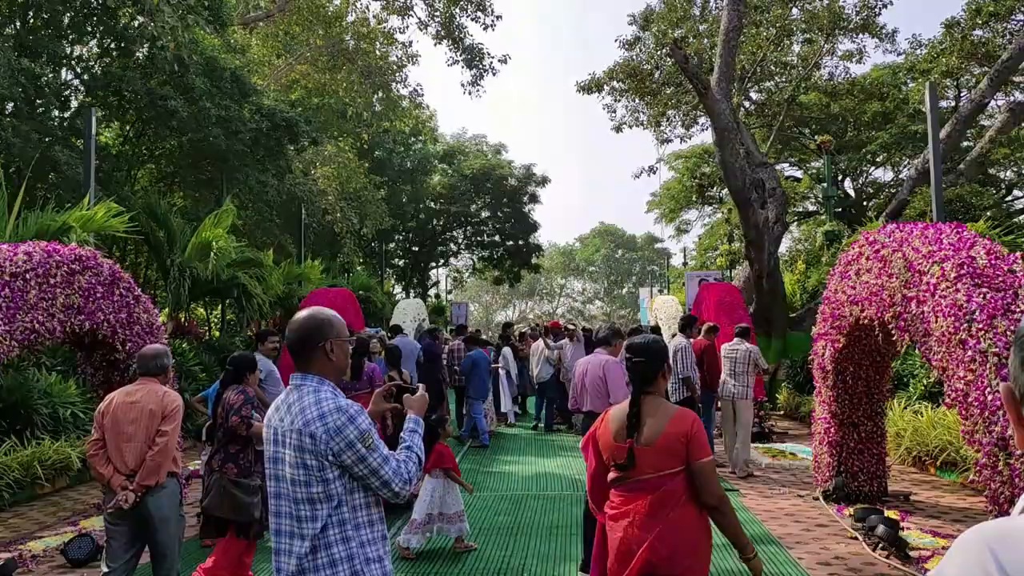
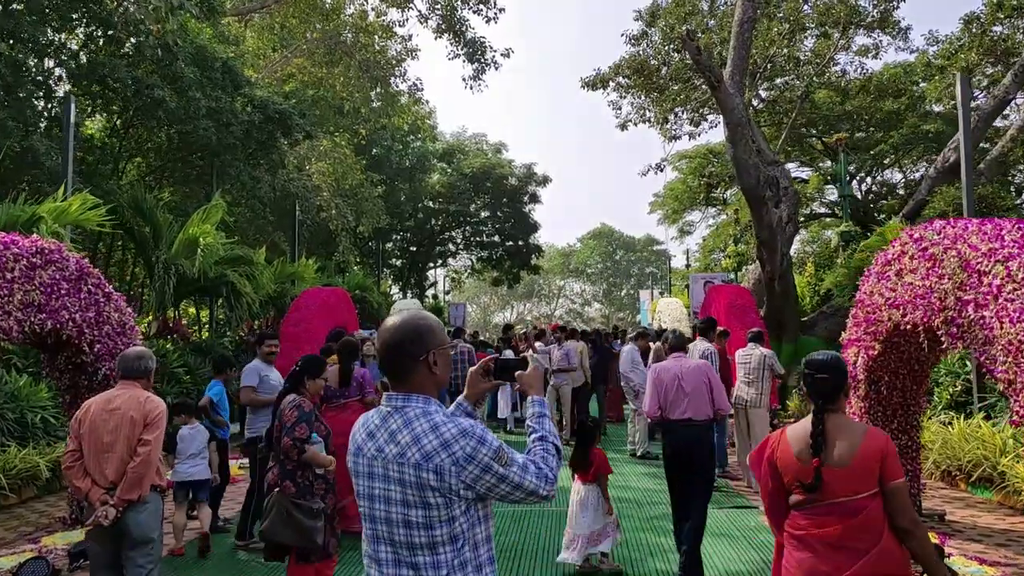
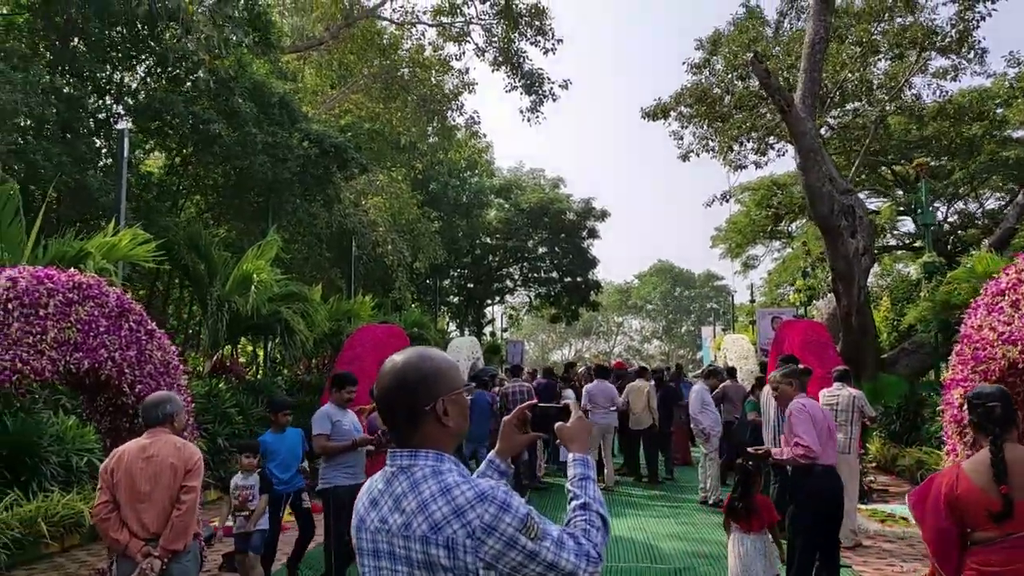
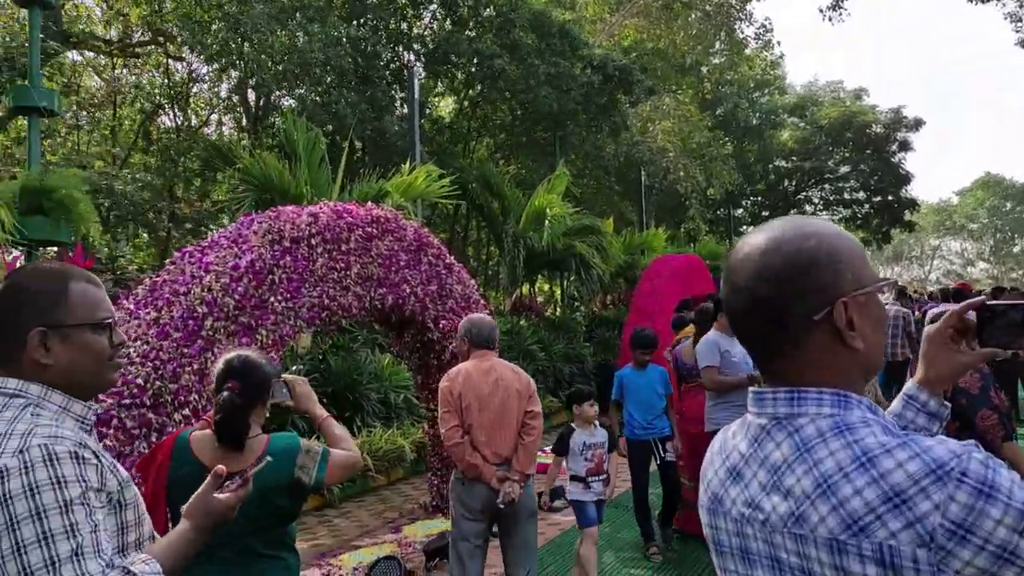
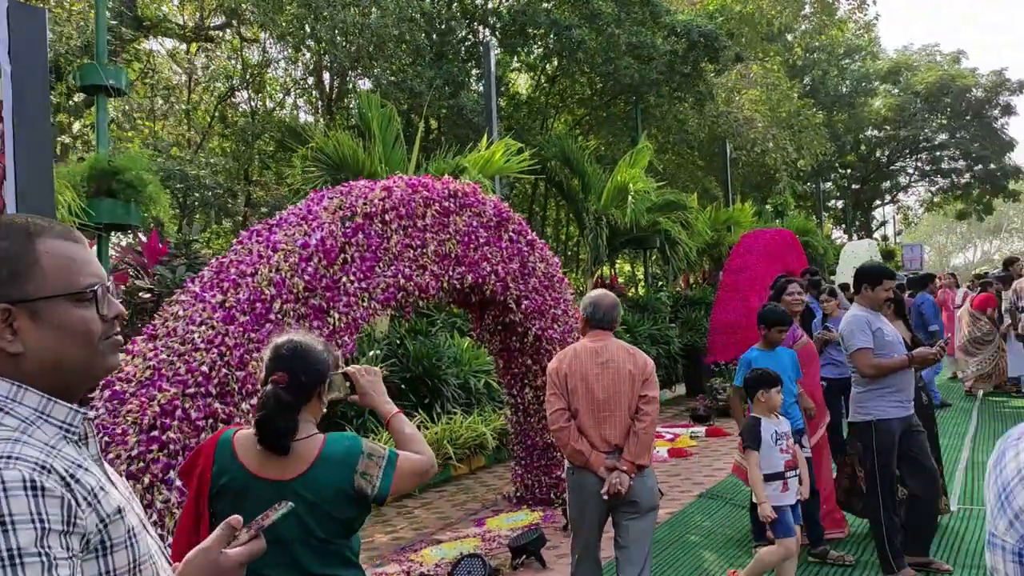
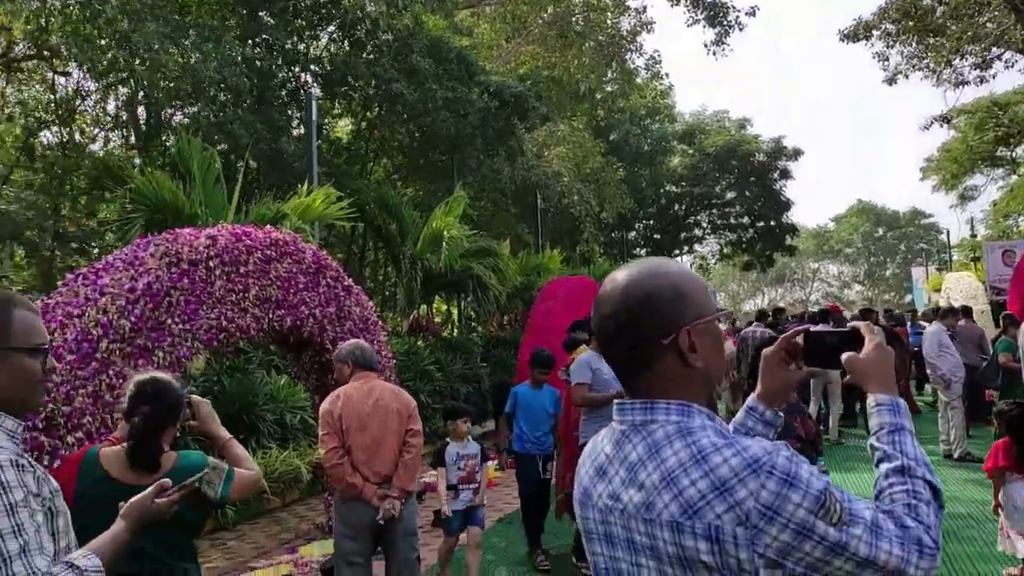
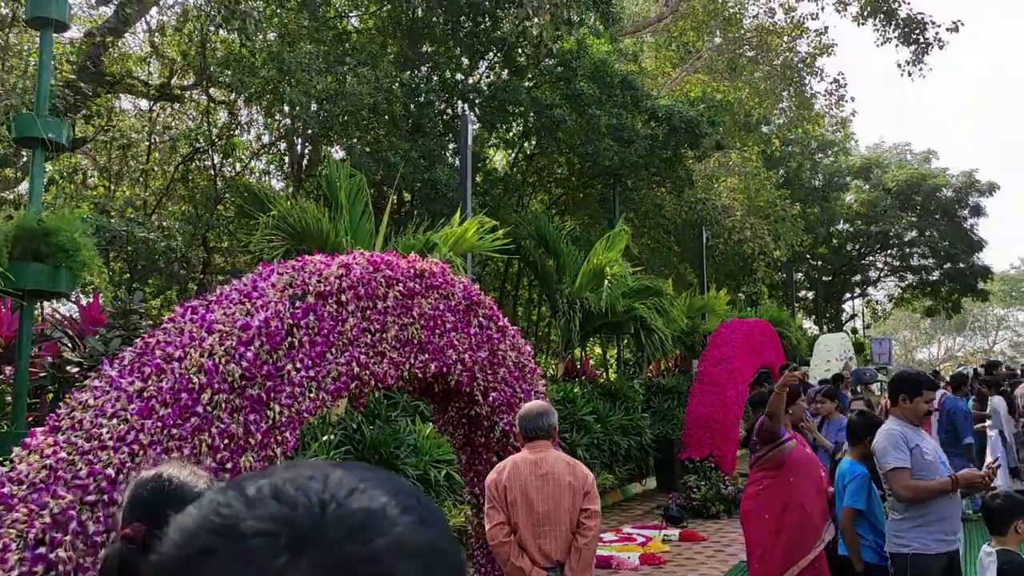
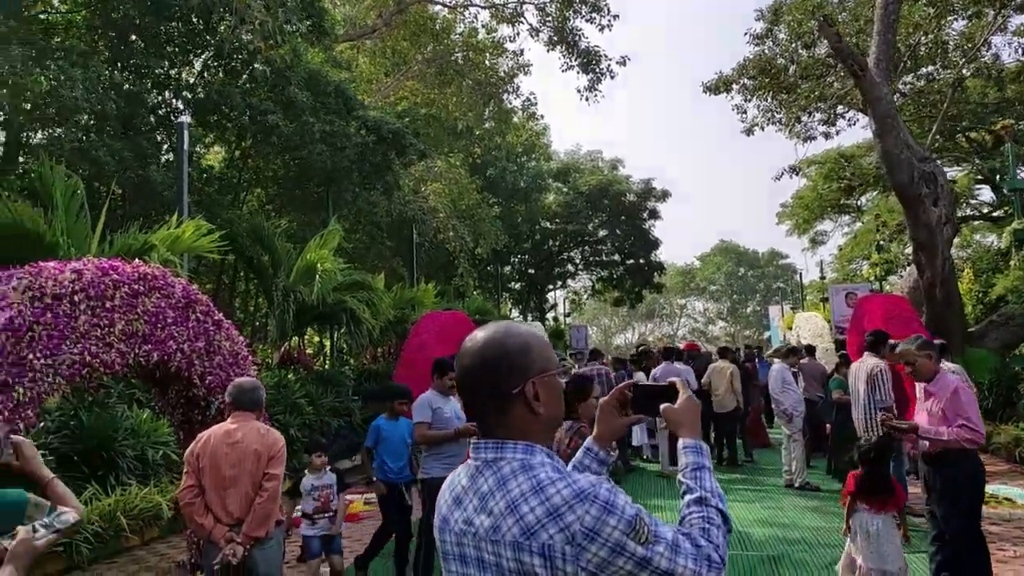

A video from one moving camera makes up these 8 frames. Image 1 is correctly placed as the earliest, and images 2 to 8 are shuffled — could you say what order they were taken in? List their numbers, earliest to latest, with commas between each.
2, 3, 8, 6, 4, 5, 7
